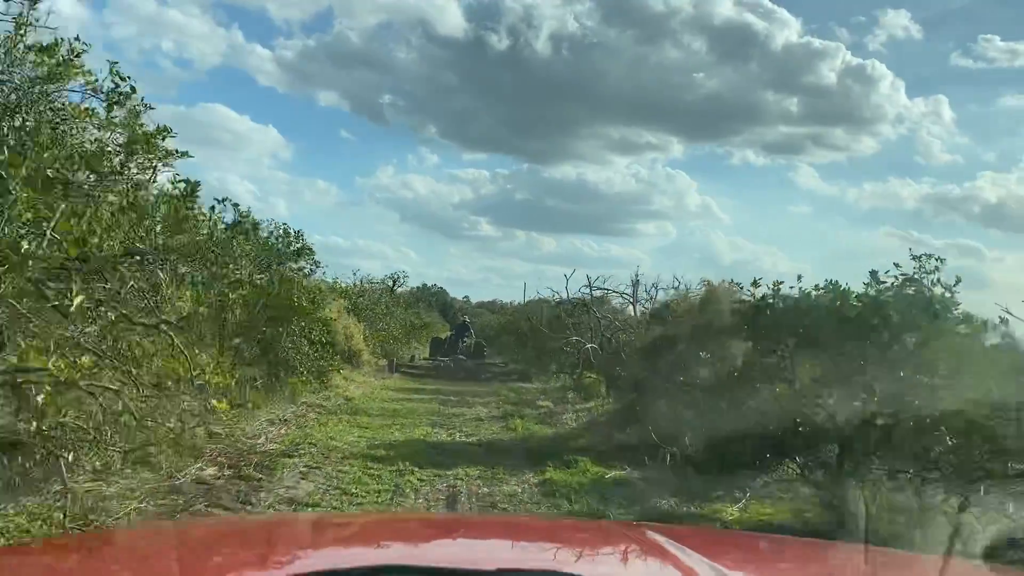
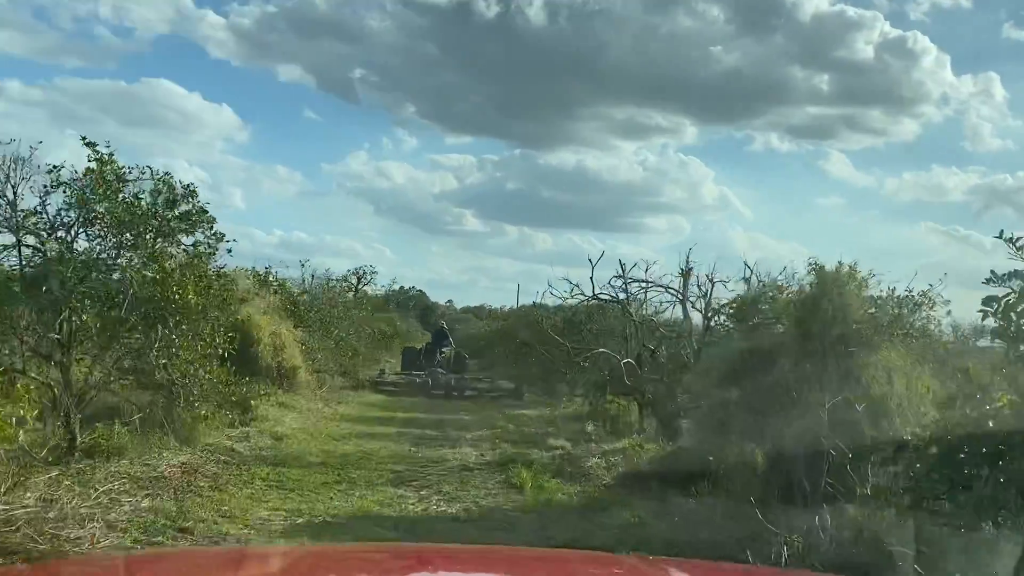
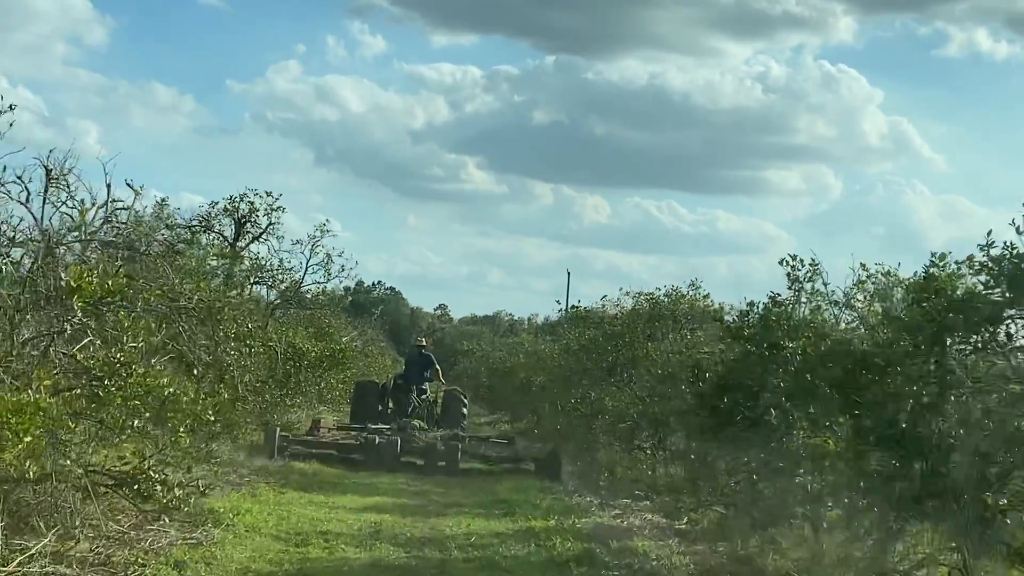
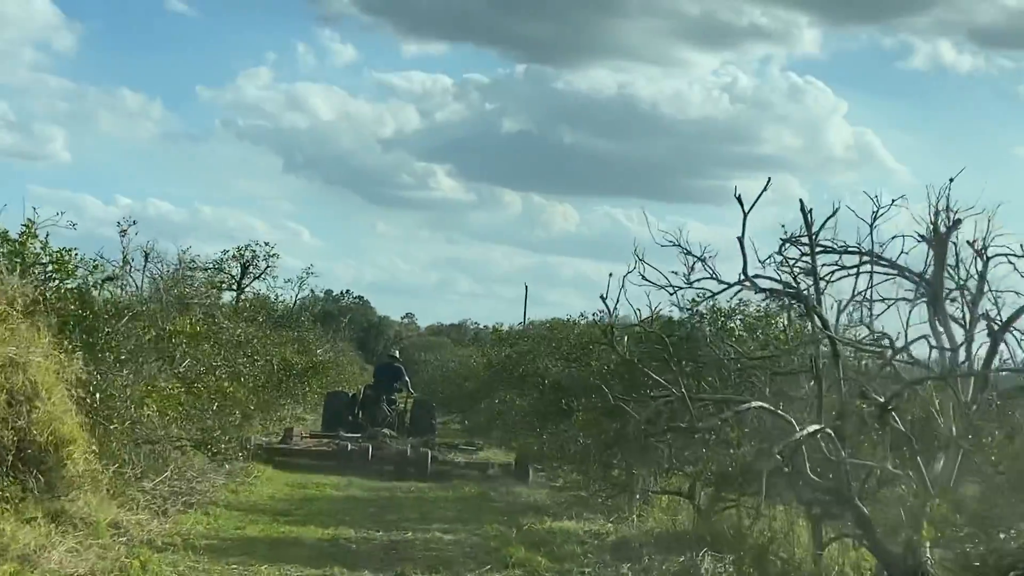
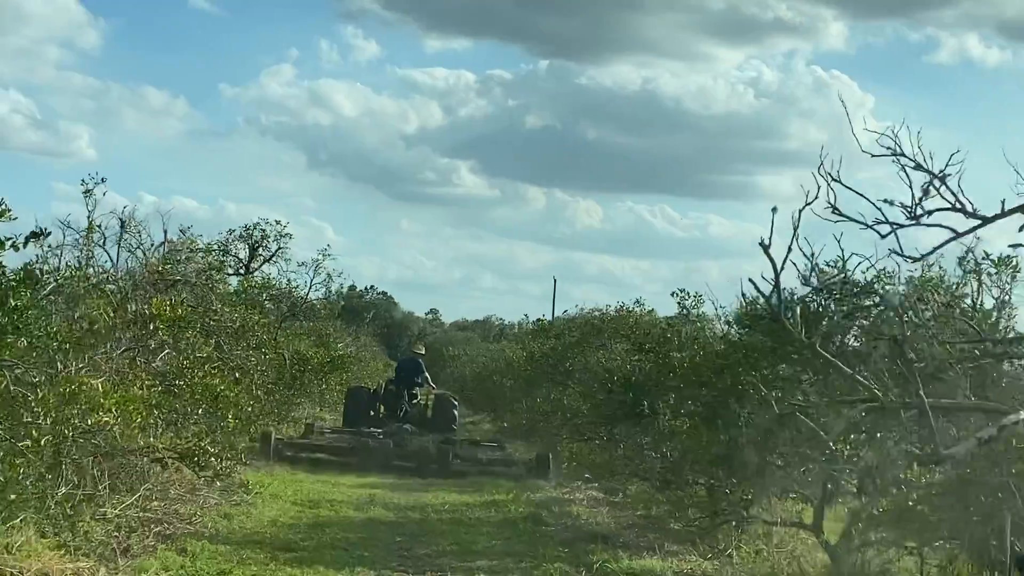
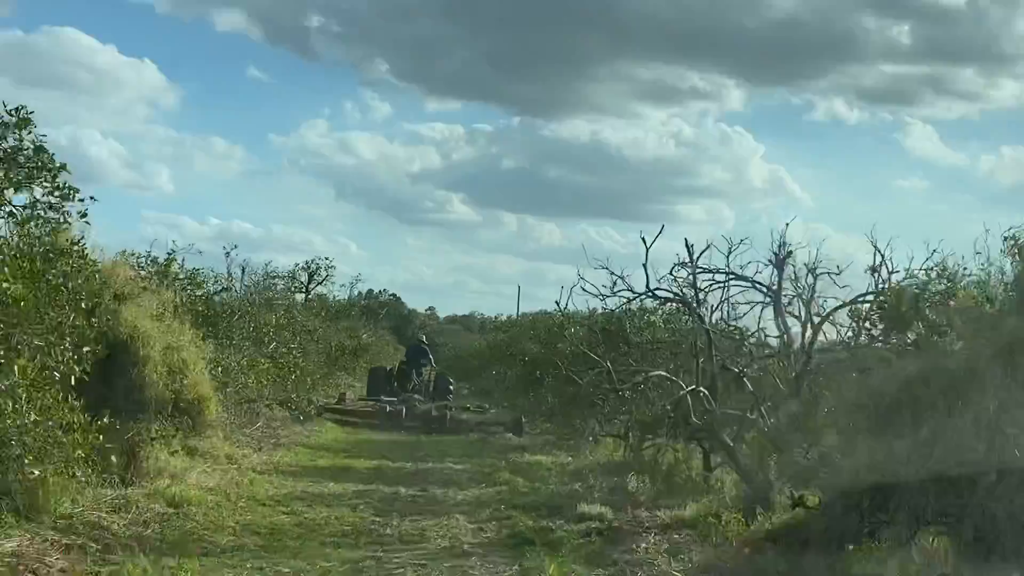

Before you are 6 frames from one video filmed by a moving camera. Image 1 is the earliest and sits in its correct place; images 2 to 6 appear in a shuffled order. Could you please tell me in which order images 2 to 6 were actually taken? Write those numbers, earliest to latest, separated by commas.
2, 6, 4, 5, 3
